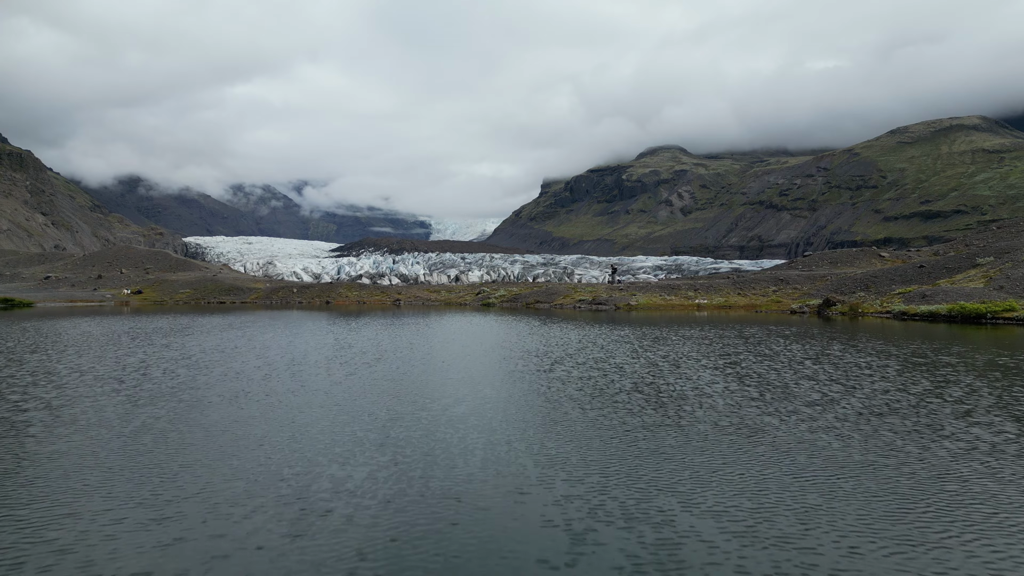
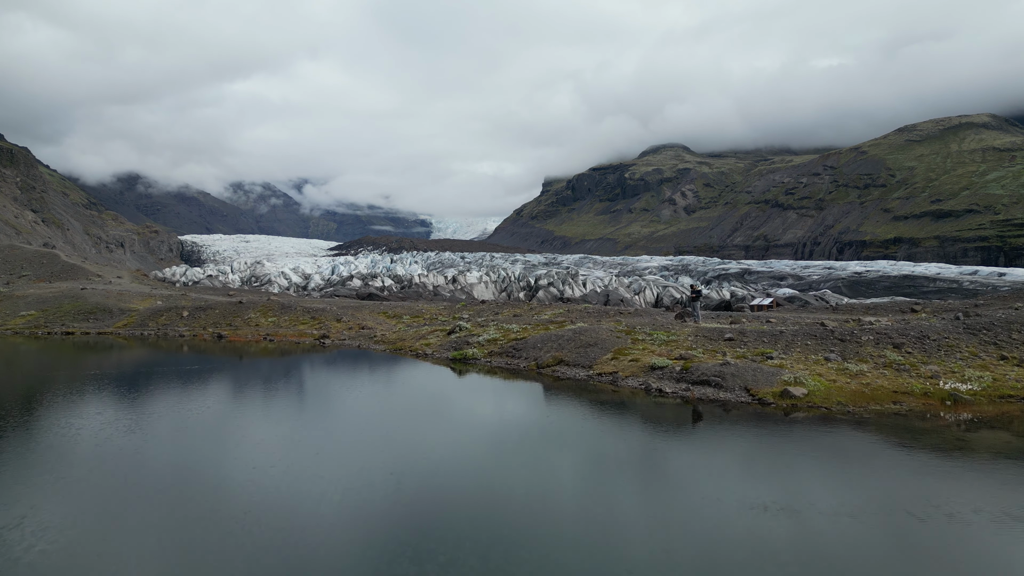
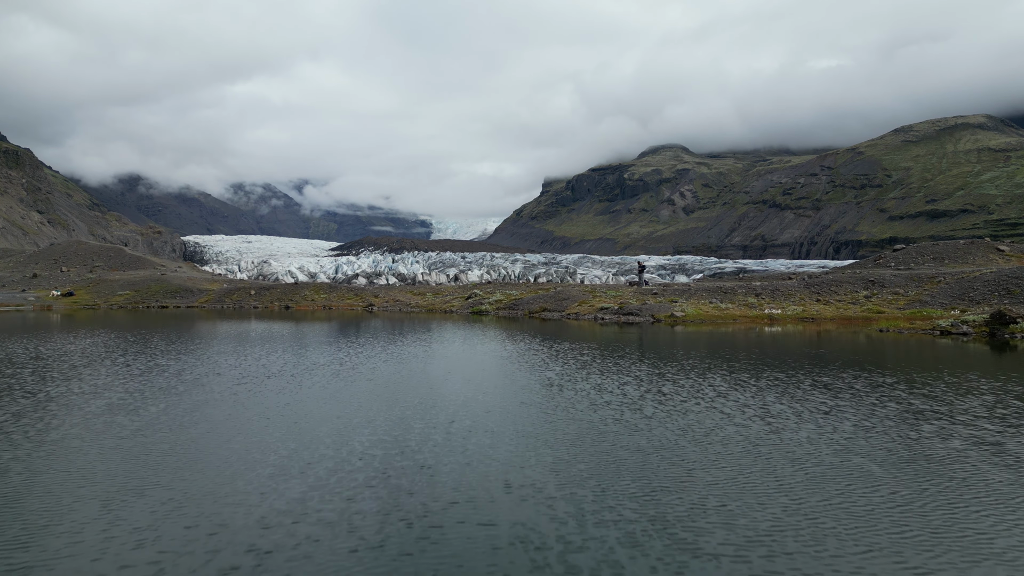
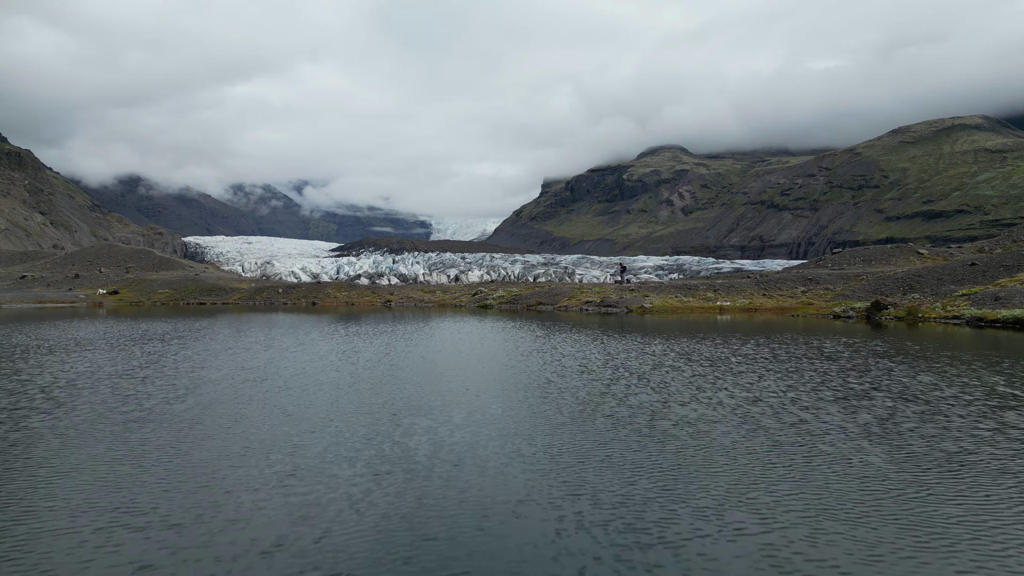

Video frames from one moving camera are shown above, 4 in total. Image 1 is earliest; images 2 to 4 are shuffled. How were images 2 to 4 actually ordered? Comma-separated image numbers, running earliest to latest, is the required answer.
4, 3, 2
